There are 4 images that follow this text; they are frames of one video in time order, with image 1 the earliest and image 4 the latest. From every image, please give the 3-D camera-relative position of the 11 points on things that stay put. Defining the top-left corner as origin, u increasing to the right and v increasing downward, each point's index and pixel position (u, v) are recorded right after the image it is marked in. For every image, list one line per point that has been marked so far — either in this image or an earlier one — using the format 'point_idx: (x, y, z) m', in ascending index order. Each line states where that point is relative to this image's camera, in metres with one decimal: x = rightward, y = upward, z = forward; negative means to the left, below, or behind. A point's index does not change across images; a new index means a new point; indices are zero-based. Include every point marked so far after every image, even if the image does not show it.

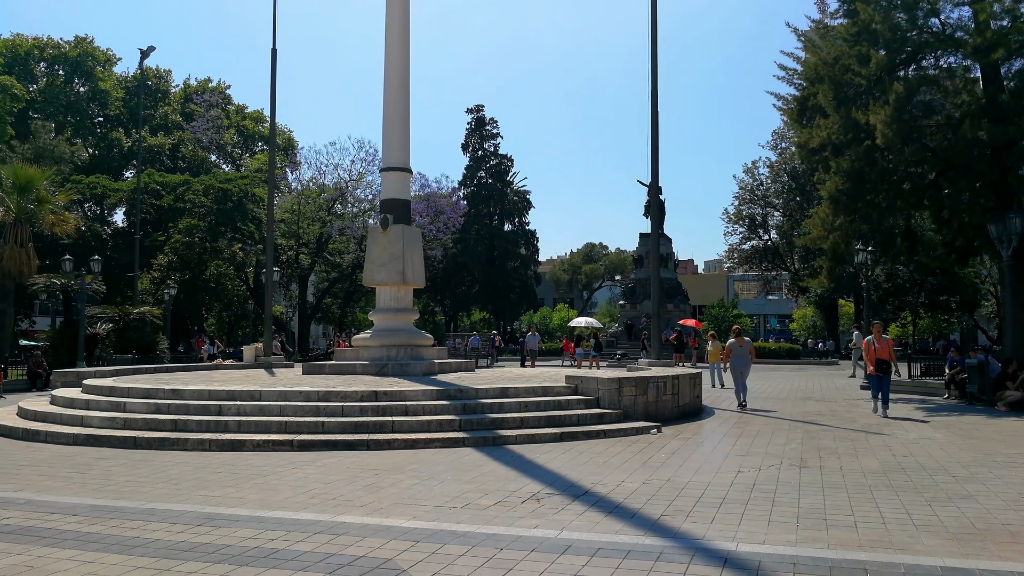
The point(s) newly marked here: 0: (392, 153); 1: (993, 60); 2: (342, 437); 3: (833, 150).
0: (-2.4, +2.7, +16.1) m
1: (+9.7, +4.6, +16.6) m
2: (-2.0, -1.7, +9.6) m
3: (+7.3, +3.1, +18.6) m
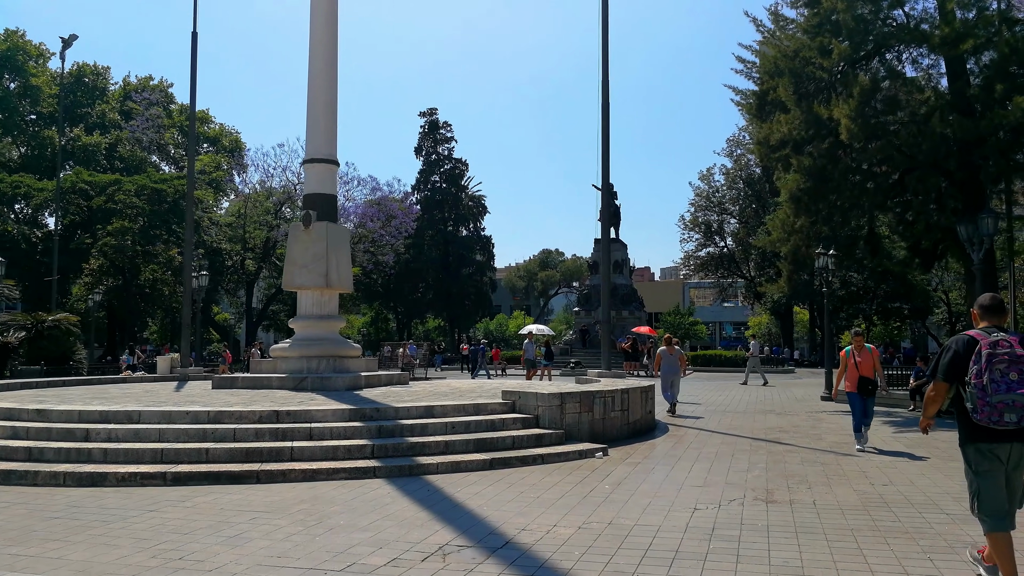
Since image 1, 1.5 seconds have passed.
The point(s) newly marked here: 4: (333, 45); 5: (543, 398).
0: (-3.5, +2.6, +14.6) m
1: (+8.5, +4.5, +15.7) m
2: (-2.8, -1.8, +8.0) m
3: (+6.0, +3.0, +17.5) m
4: (-3.2, +4.4, +14.9) m
5: (+0.4, -1.4, +10.2) m
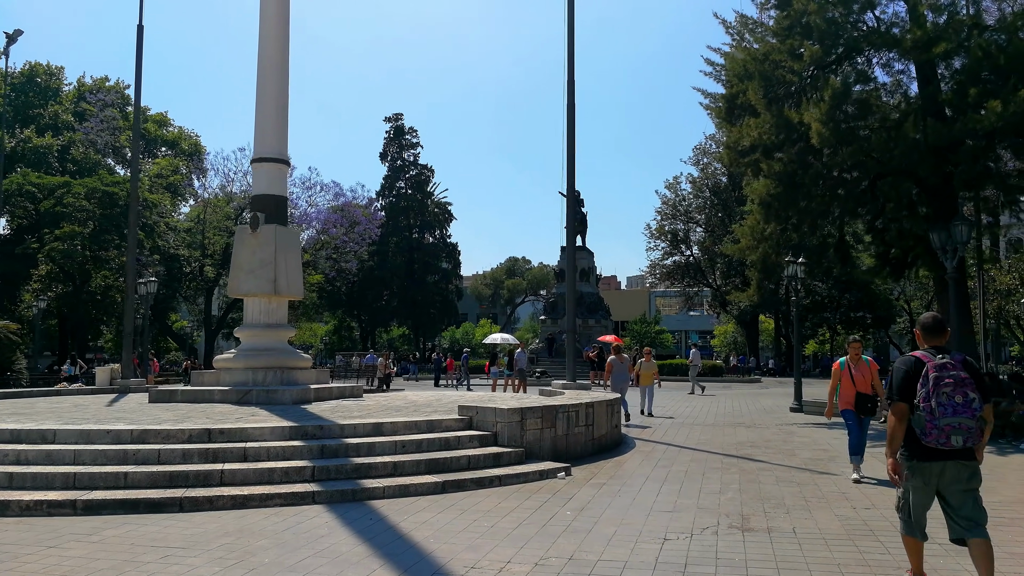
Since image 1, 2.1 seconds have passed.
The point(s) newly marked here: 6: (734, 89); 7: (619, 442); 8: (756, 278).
0: (-4.2, +2.5, +13.8) m
1: (+7.8, +4.3, +15.4) m
2: (-3.2, -1.8, +7.2) m
3: (+5.2, +2.8, +17.1) m
4: (-3.9, +4.3, +14.1) m
5: (-0.1, -1.5, +9.5) m
6: (+4.8, +4.4, +18.0) m
7: (+1.6, -2.3, +12.1) m
8: (+5.7, +0.2, +19.1) m
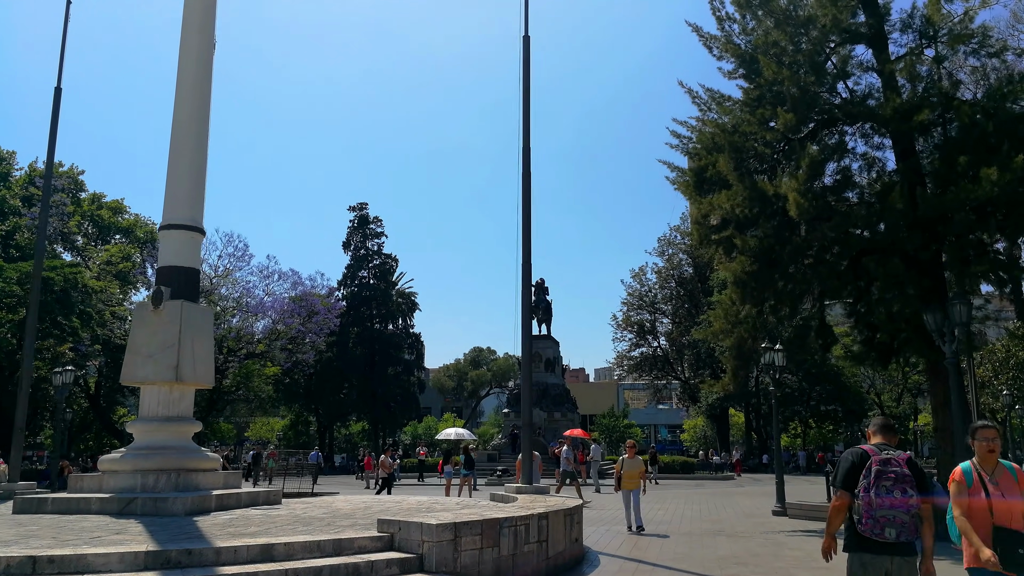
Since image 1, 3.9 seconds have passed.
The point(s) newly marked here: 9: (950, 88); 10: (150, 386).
0: (-5.0, +1.2, +12.1) m
1: (+7.0, +2.8, +14.3) m
2: (-3.8, -2.3, +5.1) m
3: (+4.3, +1.1, +15.7) m
4: (-4.7, +3.0, +12.7) m
5: (-0.8, -2.2, +7.6) m
6: (+3.9, +2.6, +16.8) m
7: (+0.8, -3.3, +10.1) m
8: (+4.7, -1.7, +17.4) m
9: (+7.8, +3.6, +14.6) m
10: (-5.0, -1.4, +11.4) m
